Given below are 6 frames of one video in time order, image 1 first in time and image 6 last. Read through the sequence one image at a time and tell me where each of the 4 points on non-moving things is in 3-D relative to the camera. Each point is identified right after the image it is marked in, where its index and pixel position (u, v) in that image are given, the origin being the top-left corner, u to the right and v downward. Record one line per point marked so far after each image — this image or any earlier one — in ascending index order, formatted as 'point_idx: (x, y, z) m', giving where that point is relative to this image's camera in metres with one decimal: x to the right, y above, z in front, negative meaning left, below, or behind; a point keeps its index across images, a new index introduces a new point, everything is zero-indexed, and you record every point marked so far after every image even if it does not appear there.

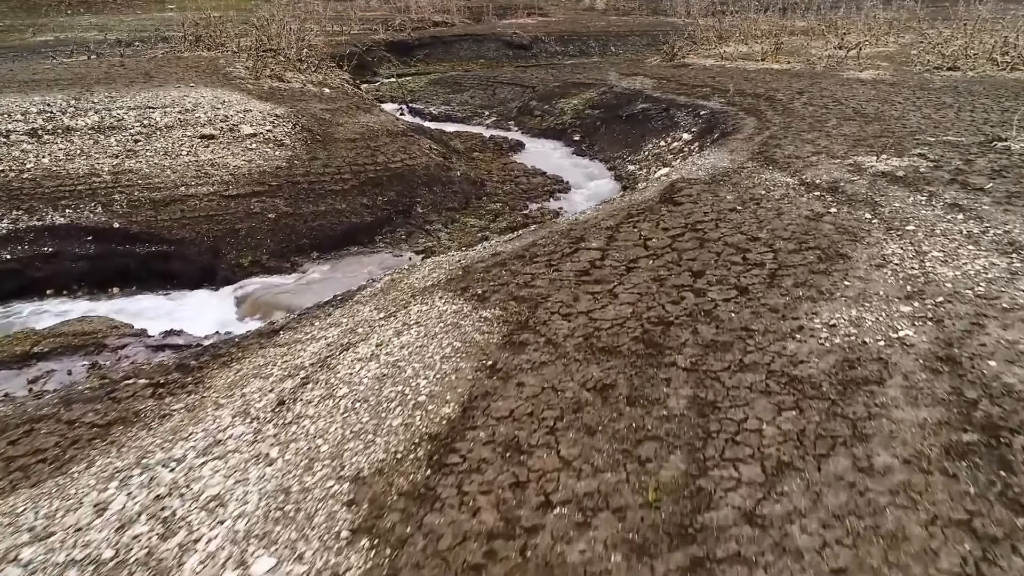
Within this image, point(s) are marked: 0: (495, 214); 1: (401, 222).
0: (-0.3, +1.2, +12.4) m
1: (-1.7, +1.0, +11.8) m
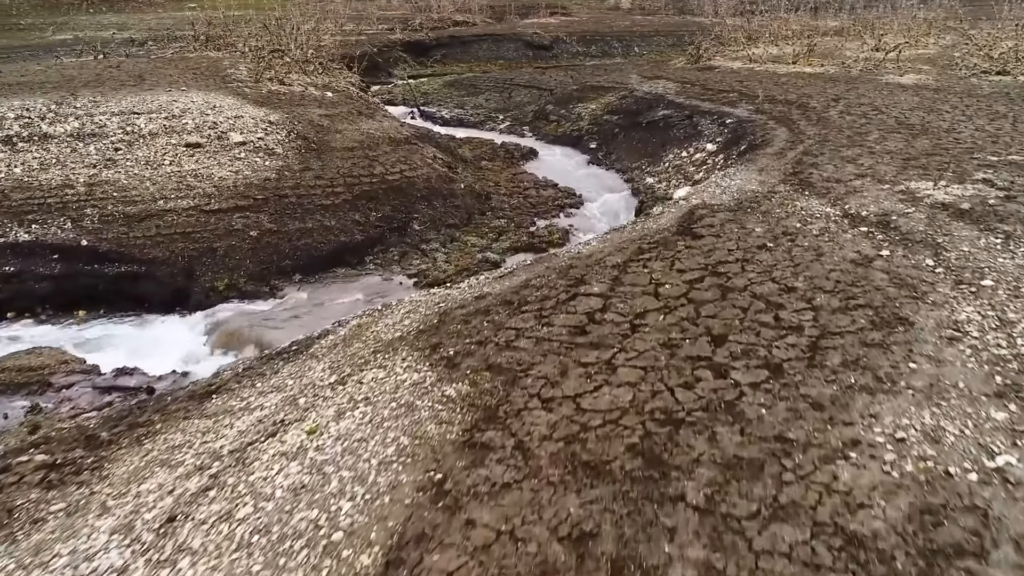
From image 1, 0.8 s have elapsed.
0: (-0.2, +0.8, +11.4) m
1: (-1.6, +0.6, +10.8) m
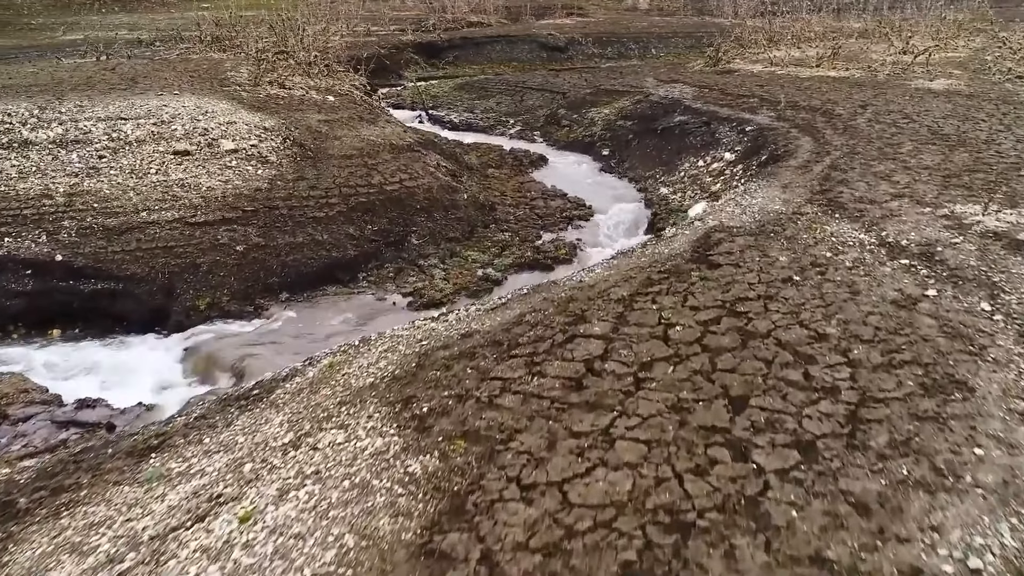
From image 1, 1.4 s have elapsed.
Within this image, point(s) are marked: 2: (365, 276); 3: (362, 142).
0: (-0.1, +0.6, +10.7) m
1: (-1.6, +0.4, +10.2) m
2: (-1.9, +0.2, +9.8) m
3: (-2.6, +2.5, +13.1) m
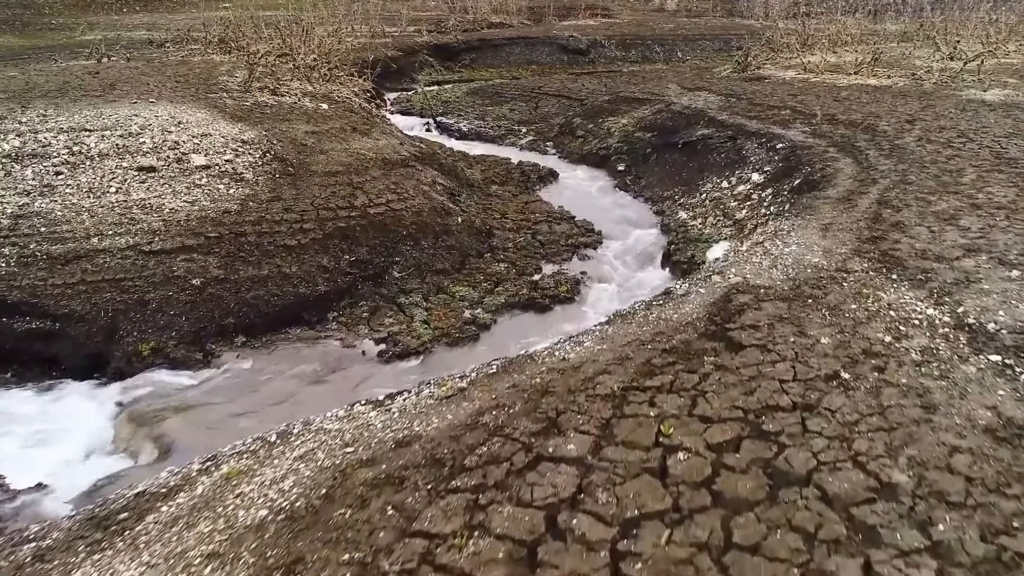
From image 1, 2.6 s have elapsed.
0: (-0.2, +0.1, +9.5) m
1: (-1.7, 0.0, +9.0) m
2: (-2.0, -0.3, +8.6) m
3: (-2.5, +2.0, +11.9) m
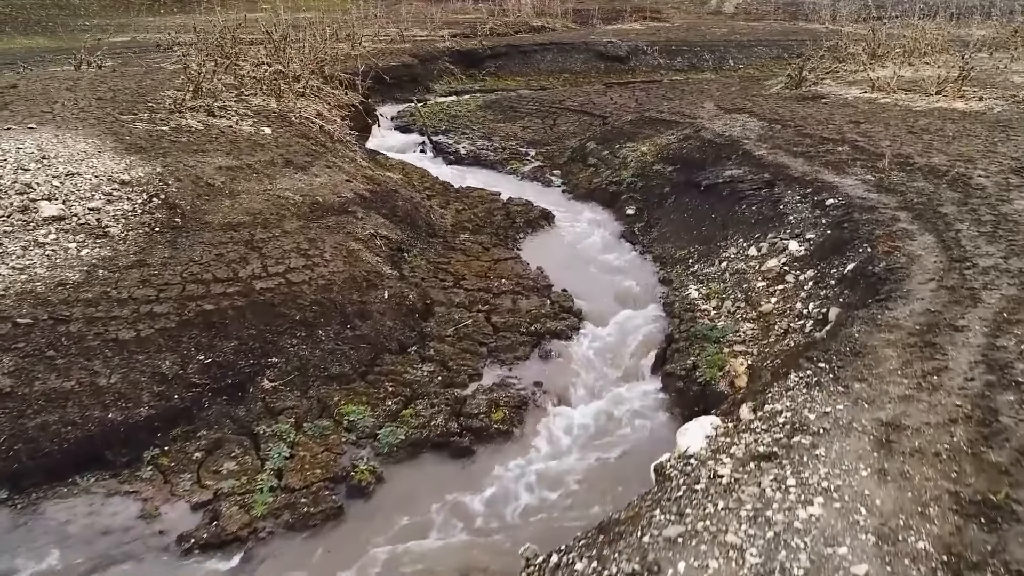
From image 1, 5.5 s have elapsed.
0: (-0.9, -0.9, +6.7) m
1: (-2.4, -1.0, +6.3) m
2: (-2.7, -1.3, +6.0) m
3: (-3.0, +1.1, +9.3) m
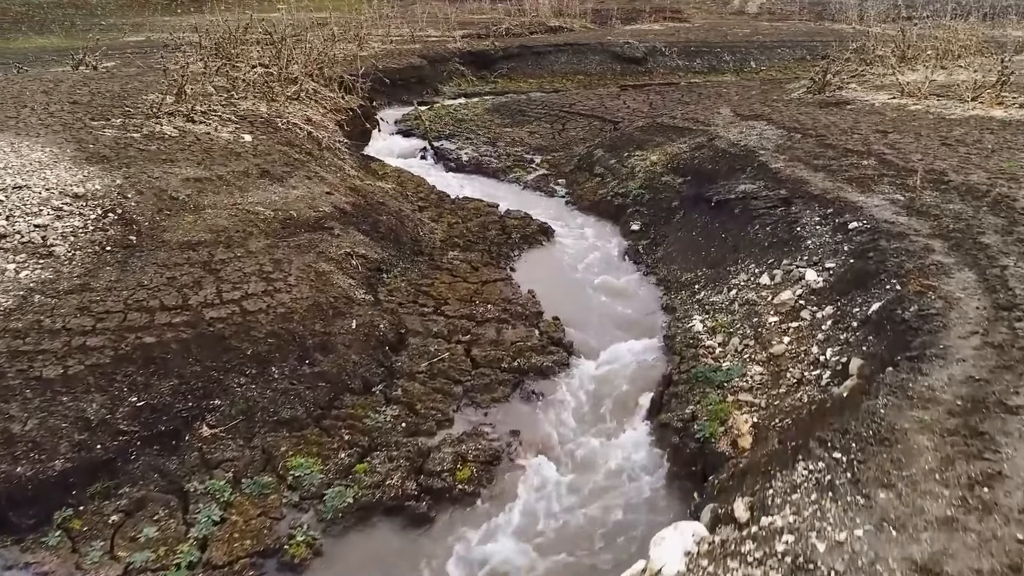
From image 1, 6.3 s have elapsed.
0: (-1.1, -1.2, +5.9) m
1: (-2.6, -1.3, +5.5) m
2: (-3.0, -1.5, +5.2) m
3: (-3.1, +0.8, +8.6) m
